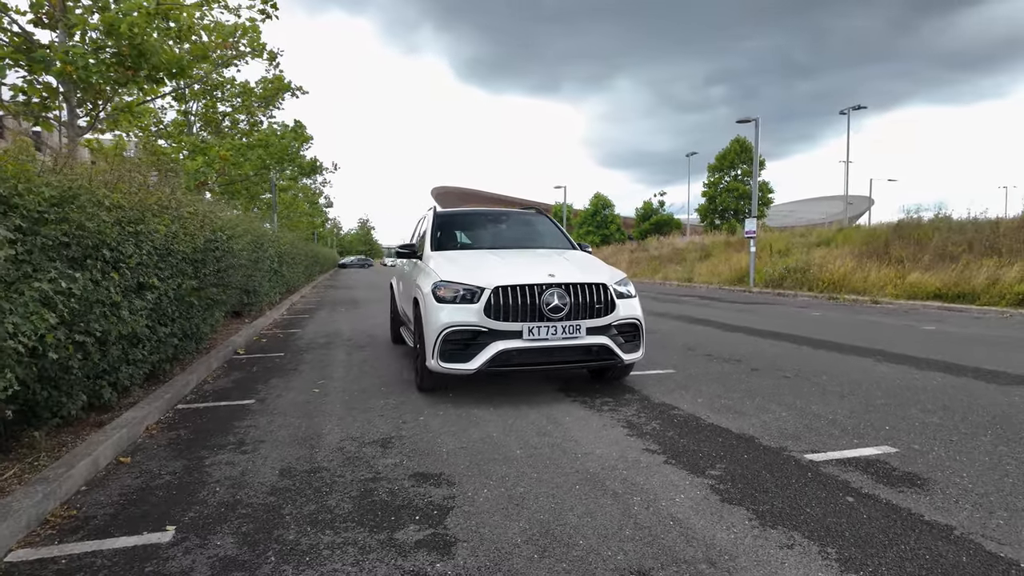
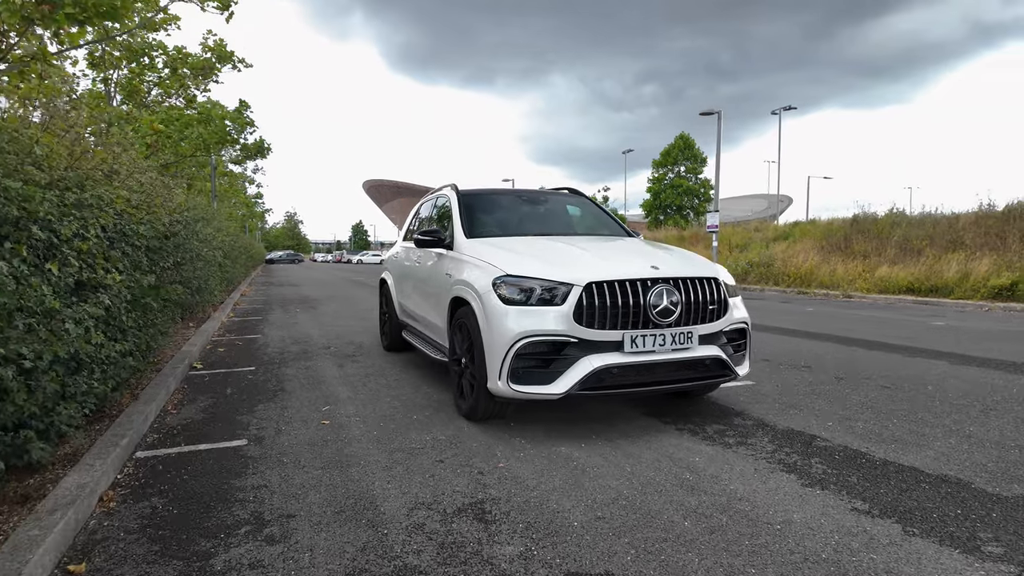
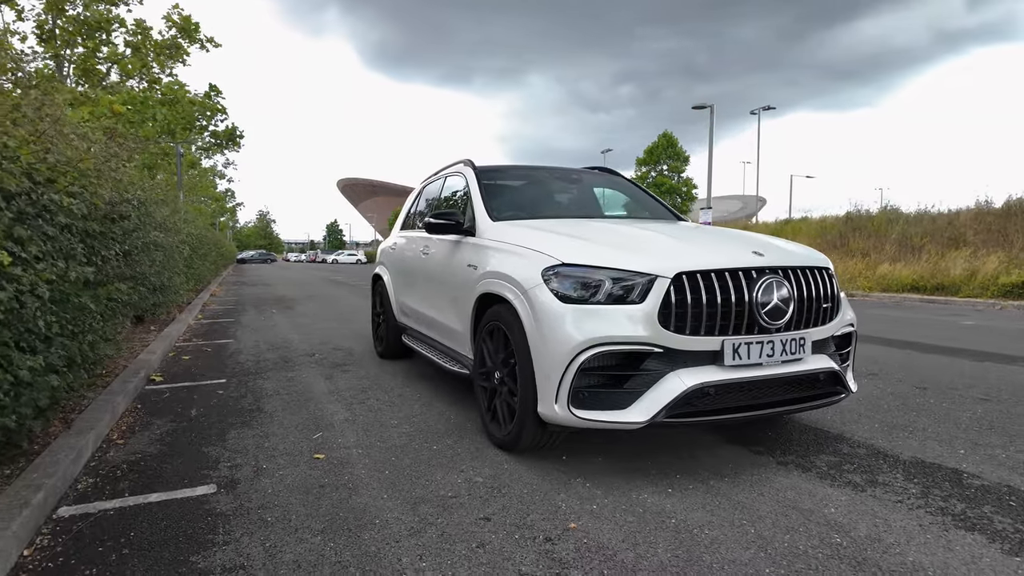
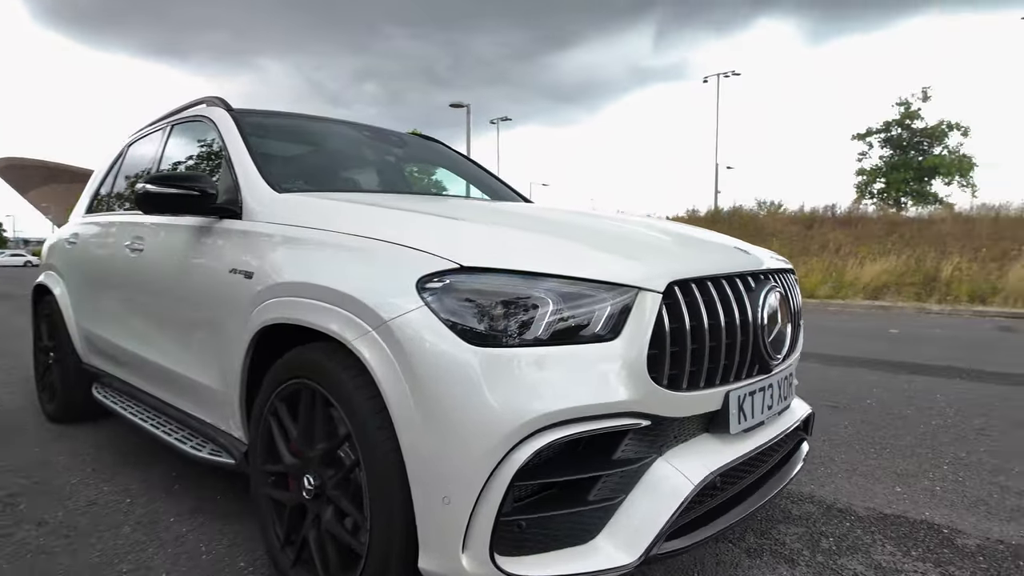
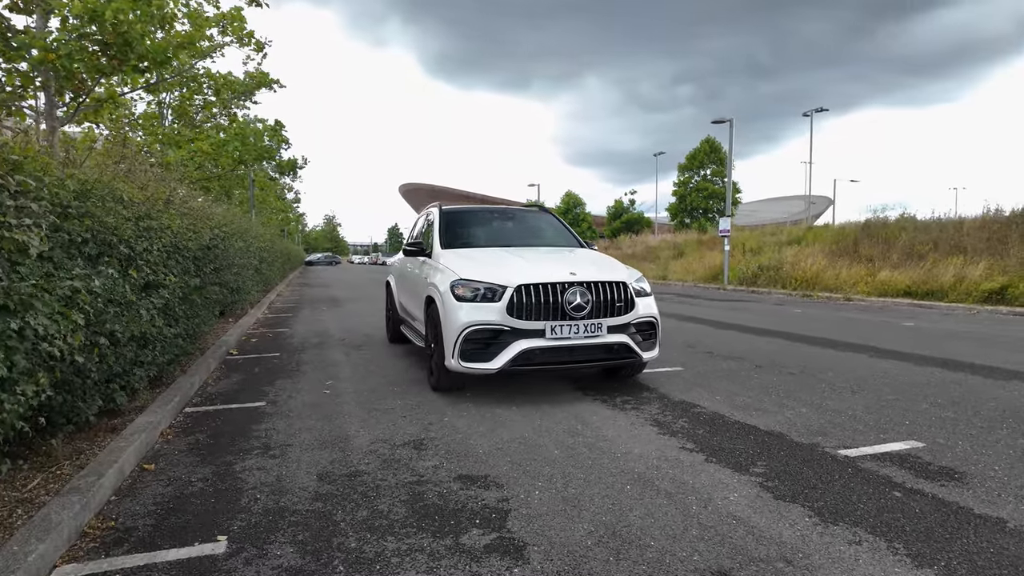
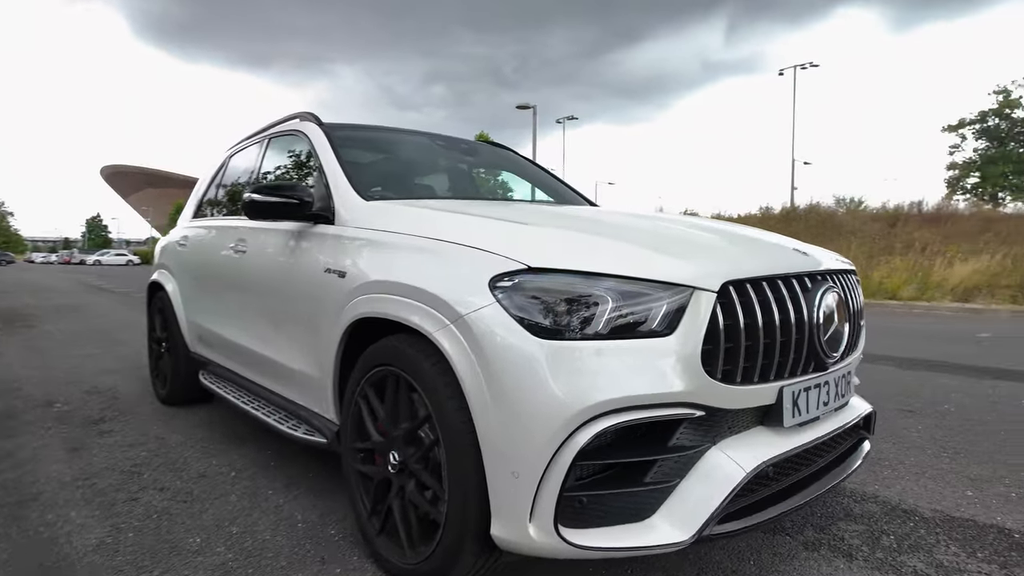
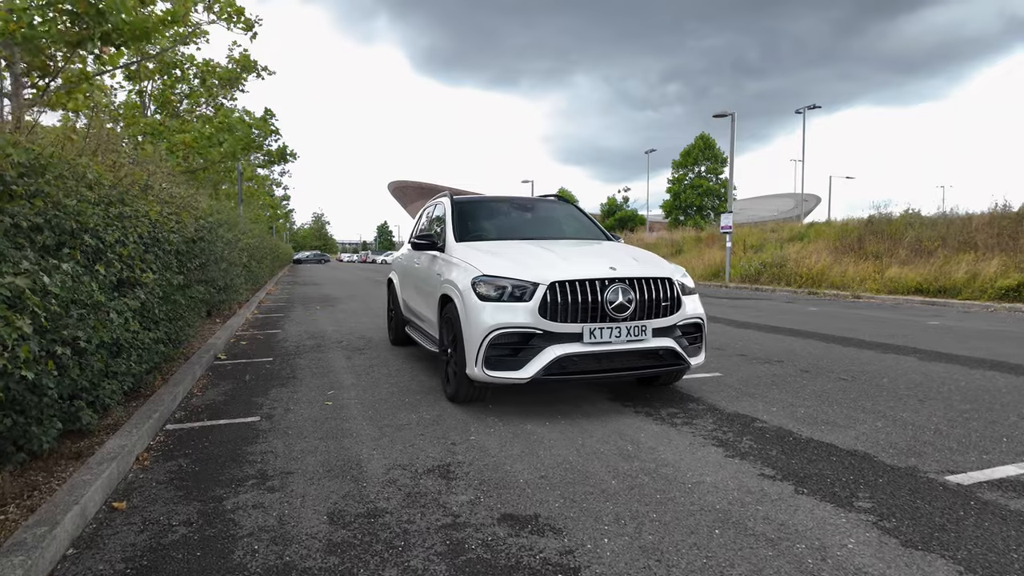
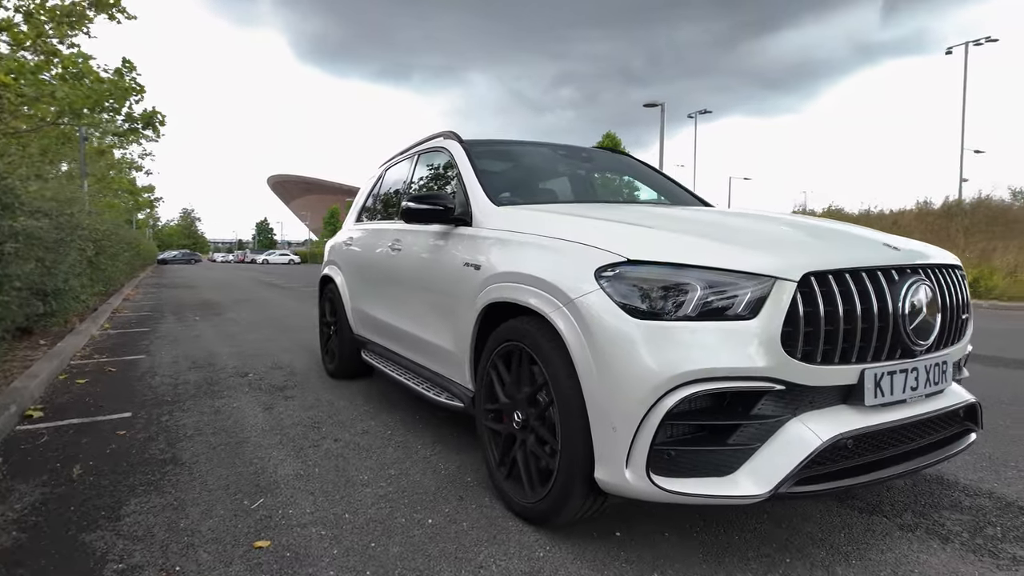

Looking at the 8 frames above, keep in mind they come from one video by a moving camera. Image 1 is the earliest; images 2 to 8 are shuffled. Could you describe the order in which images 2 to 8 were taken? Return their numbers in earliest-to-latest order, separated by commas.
5, 7, 2, 3, 8, 6, 4
